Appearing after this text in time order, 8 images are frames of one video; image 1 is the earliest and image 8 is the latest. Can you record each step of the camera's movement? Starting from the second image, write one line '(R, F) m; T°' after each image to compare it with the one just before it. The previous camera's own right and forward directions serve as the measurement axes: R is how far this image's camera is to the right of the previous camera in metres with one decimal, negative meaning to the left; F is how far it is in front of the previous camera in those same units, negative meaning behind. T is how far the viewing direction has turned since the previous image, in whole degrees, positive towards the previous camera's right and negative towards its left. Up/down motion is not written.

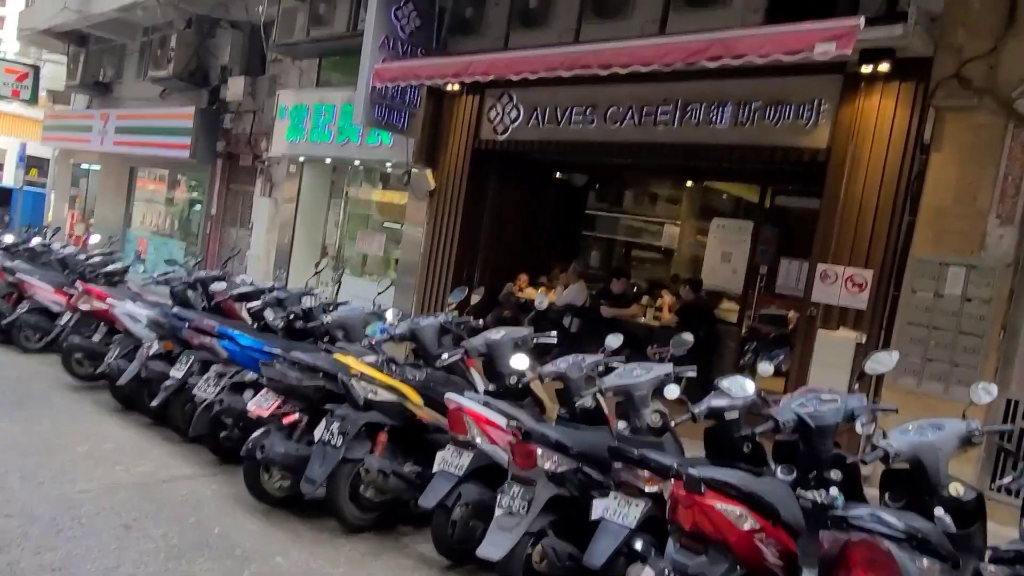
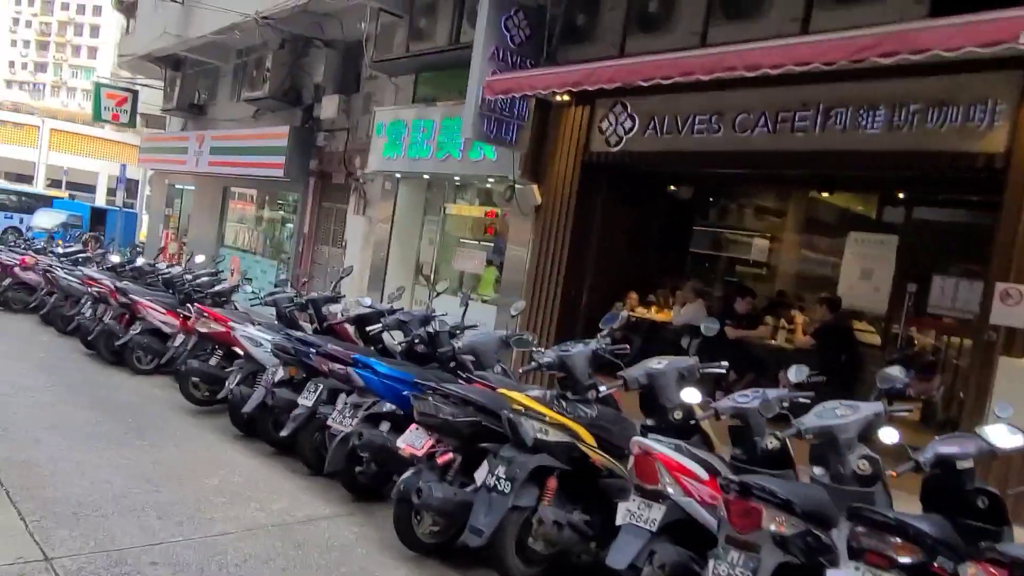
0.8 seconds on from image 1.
(-0.6, +0.4) m; -5°
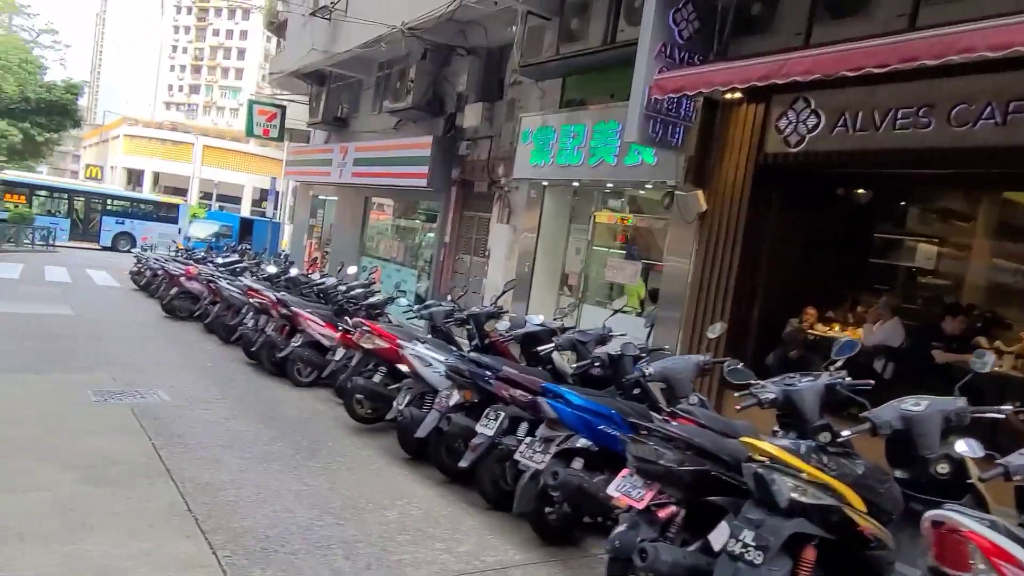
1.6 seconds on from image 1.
(-0.5, +0.4) m; -9°
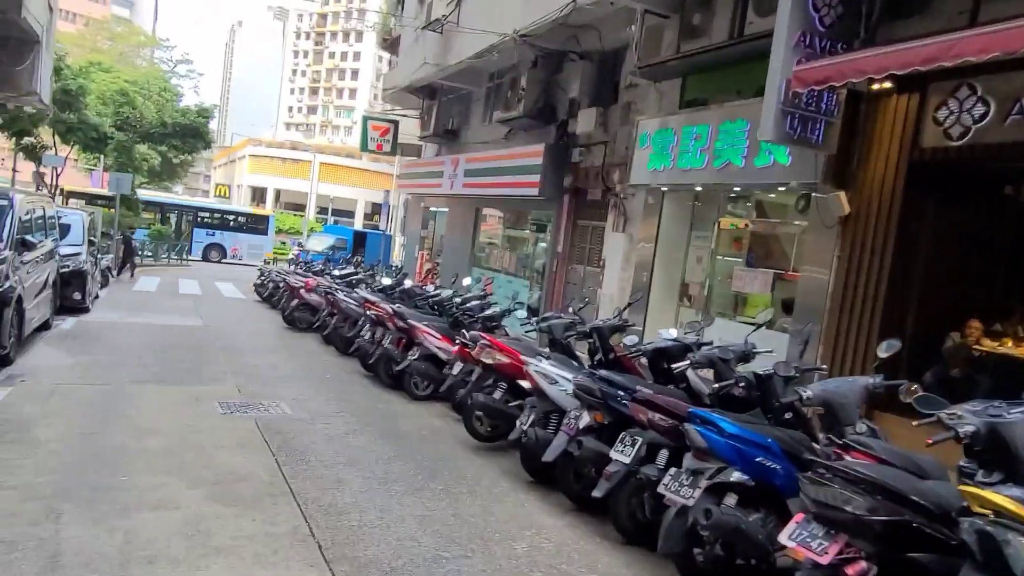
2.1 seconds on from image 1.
(-0.2, +0.3) m; -8°
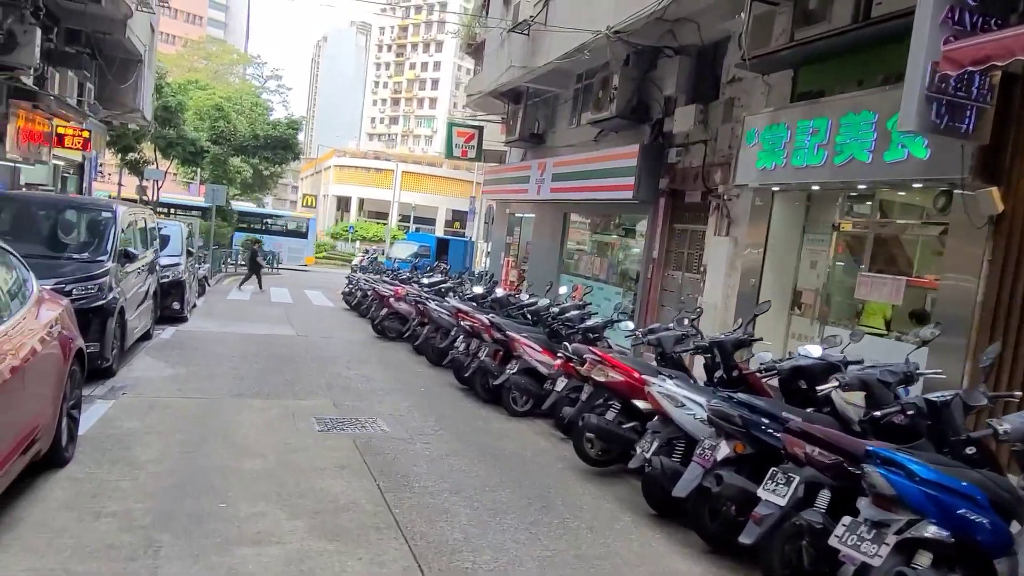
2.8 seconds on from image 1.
(-0.3, +0.4) m; -6°
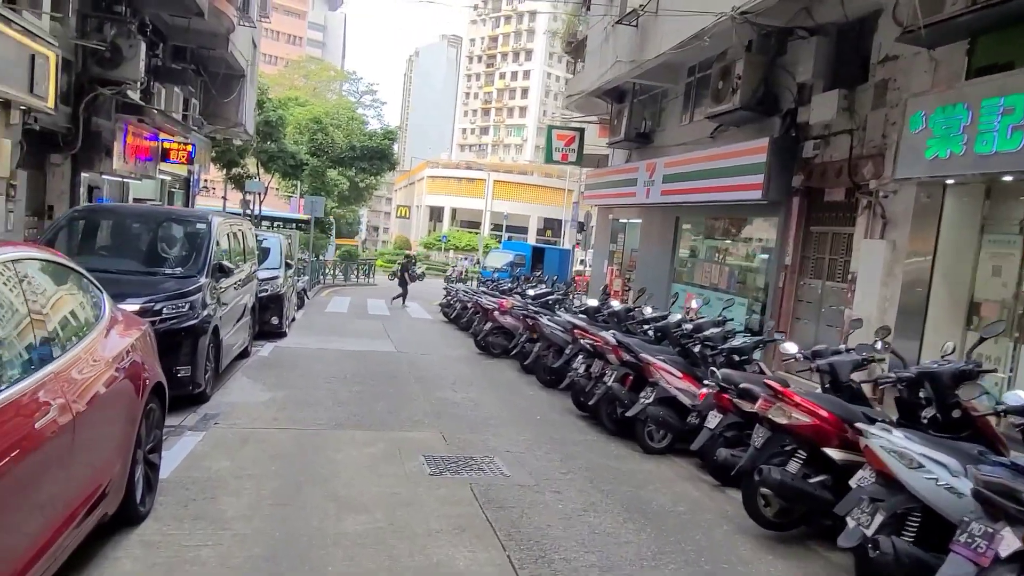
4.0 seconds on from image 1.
(-0.4, +1.0) m; -7°
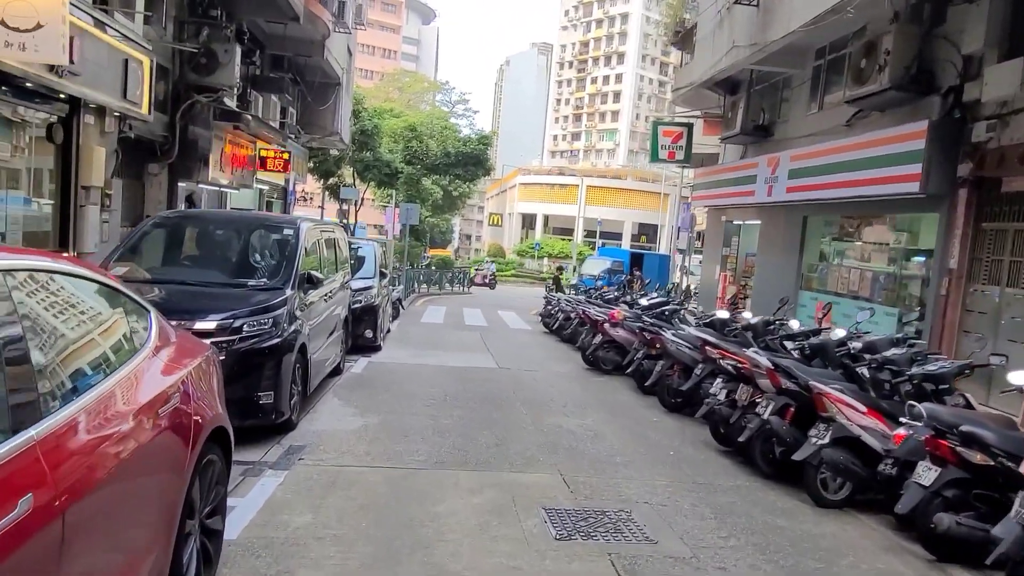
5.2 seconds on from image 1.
(-0.3, +1.0) m; -7°
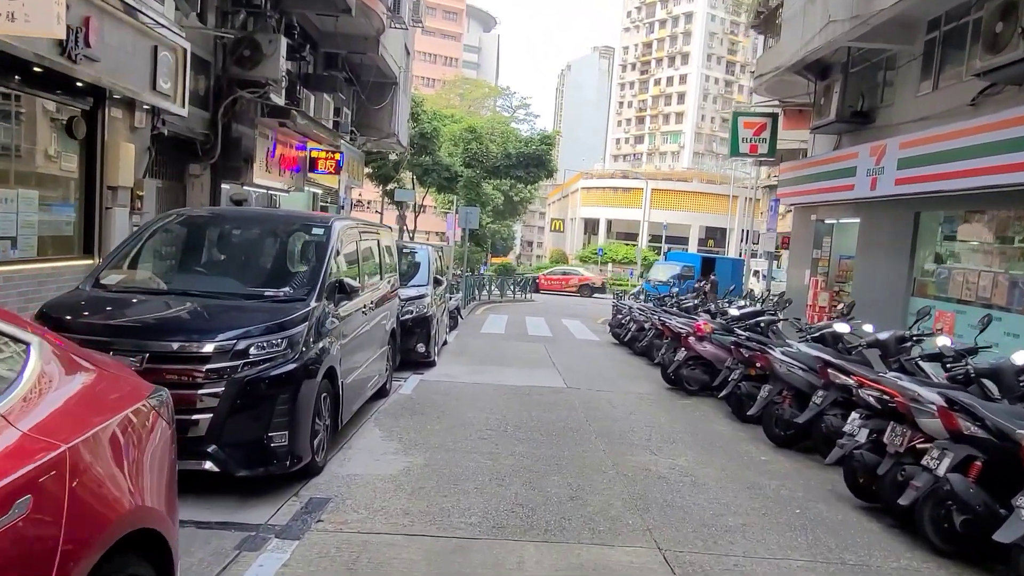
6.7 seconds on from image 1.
(-0.1, +1.2) m; -5°
